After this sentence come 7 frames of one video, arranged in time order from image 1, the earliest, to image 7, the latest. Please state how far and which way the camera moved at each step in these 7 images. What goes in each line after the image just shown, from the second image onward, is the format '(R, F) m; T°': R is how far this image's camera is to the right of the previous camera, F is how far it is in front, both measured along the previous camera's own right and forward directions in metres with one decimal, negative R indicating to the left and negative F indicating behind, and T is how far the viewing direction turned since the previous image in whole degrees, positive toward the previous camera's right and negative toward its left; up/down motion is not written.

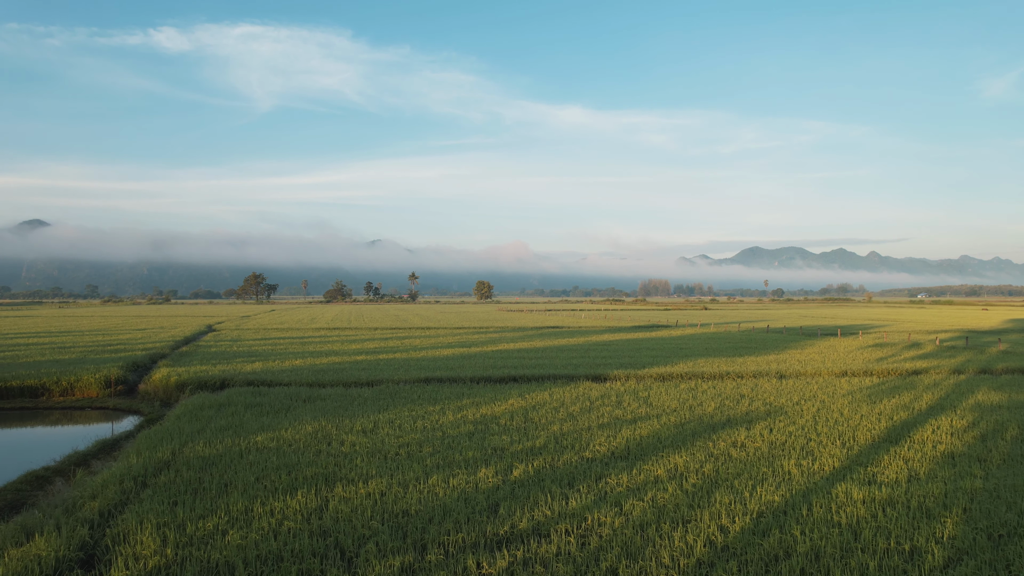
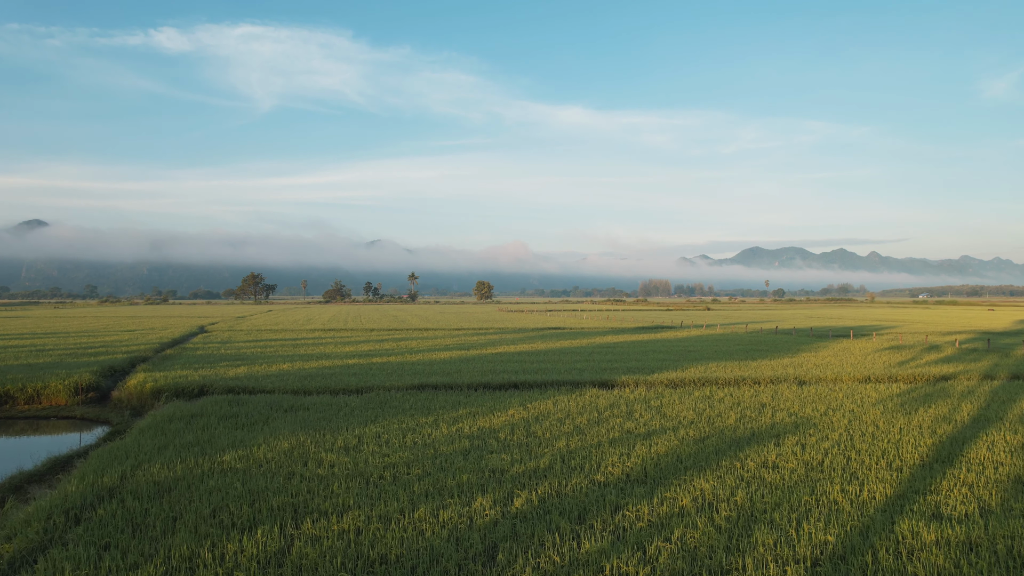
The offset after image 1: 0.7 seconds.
(0.0, +1.0) m; 0°
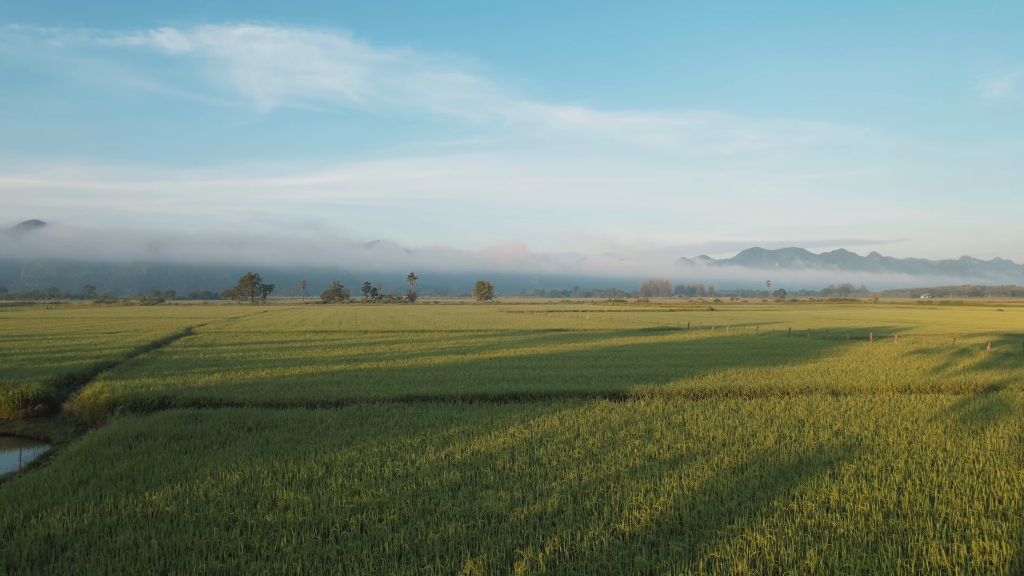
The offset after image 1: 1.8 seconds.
(0.0, +1.5) m; 0°
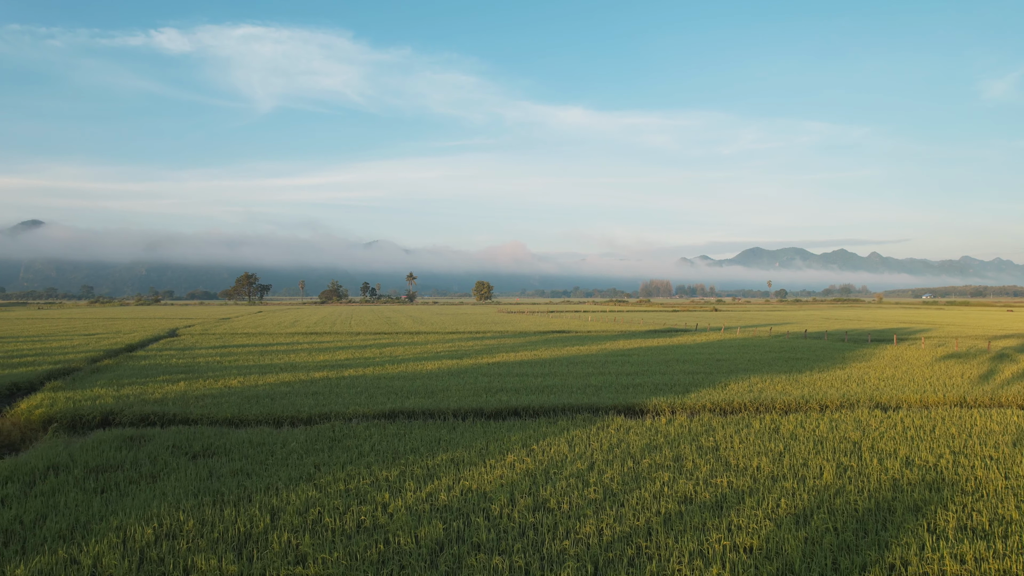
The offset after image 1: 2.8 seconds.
(0.0, +1.6) m; 0°
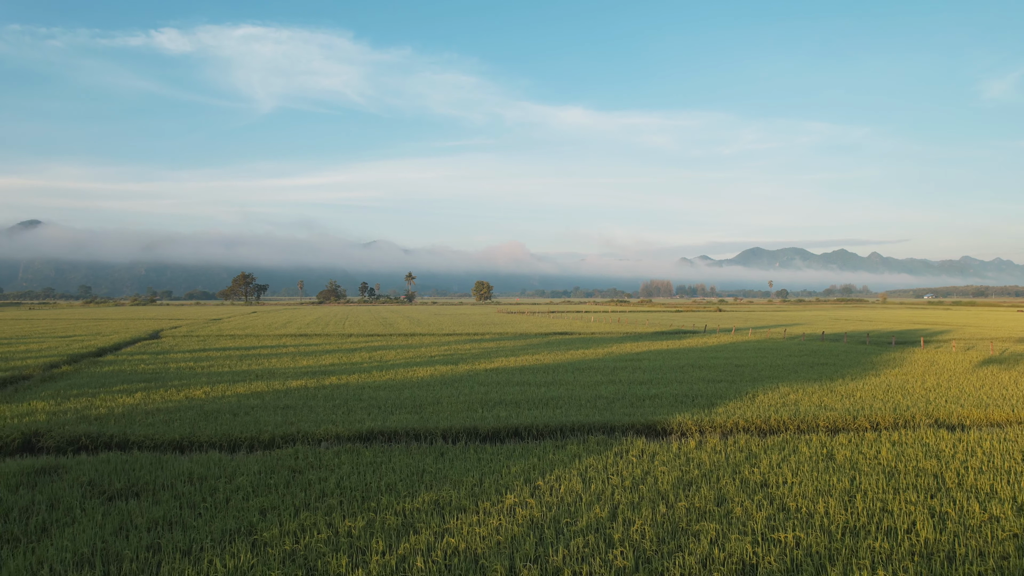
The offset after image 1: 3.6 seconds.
(0.0, +1.6) m; 0°
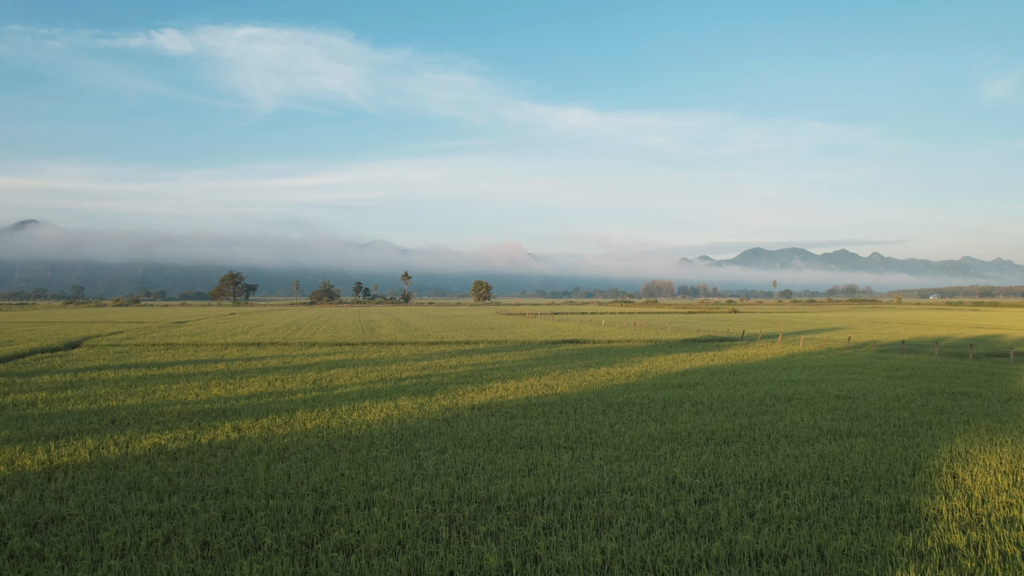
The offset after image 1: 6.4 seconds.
(0.0, +5.7) m; 0°
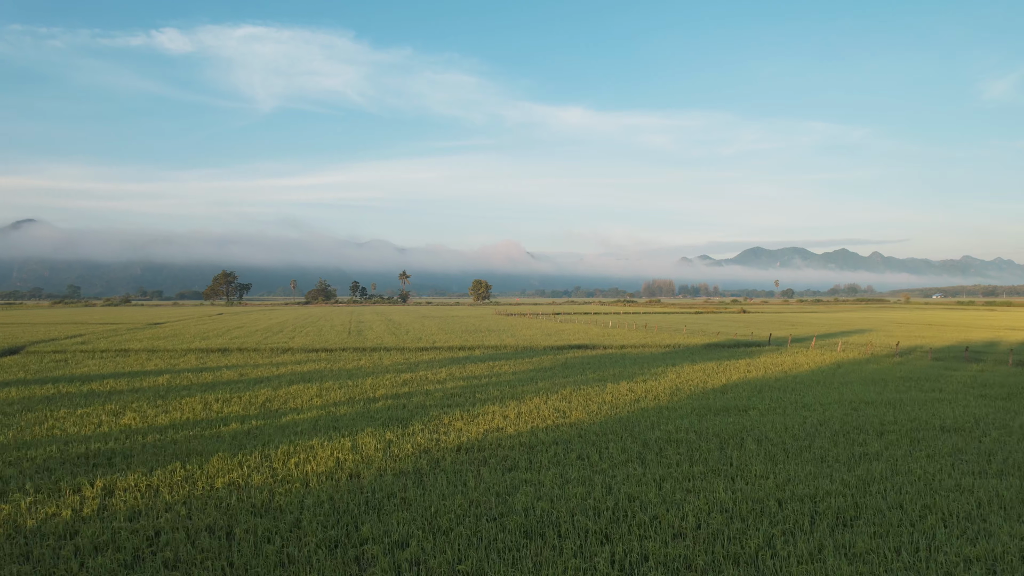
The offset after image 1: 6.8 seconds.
(0.0, +3.1) m; 0°
